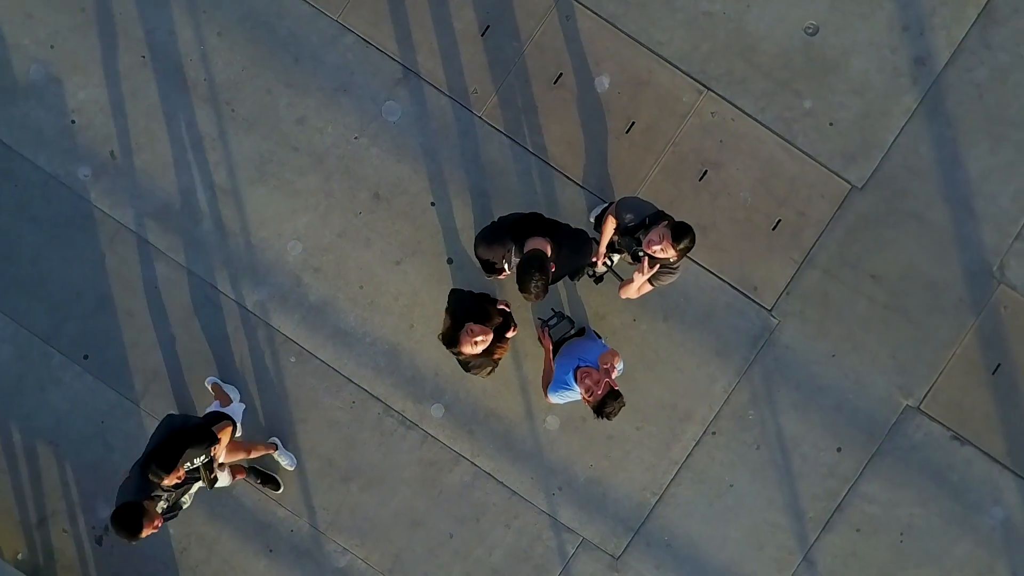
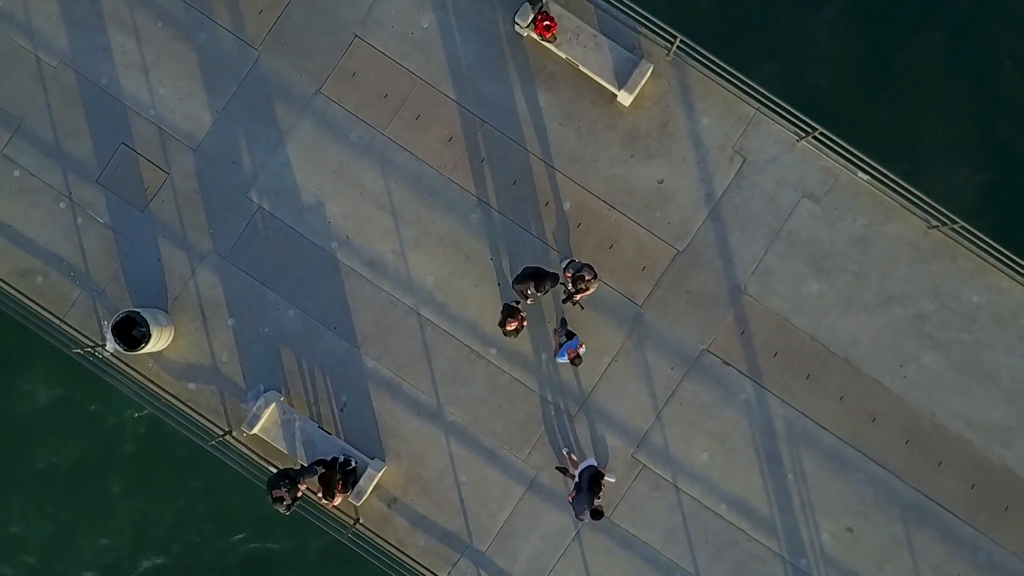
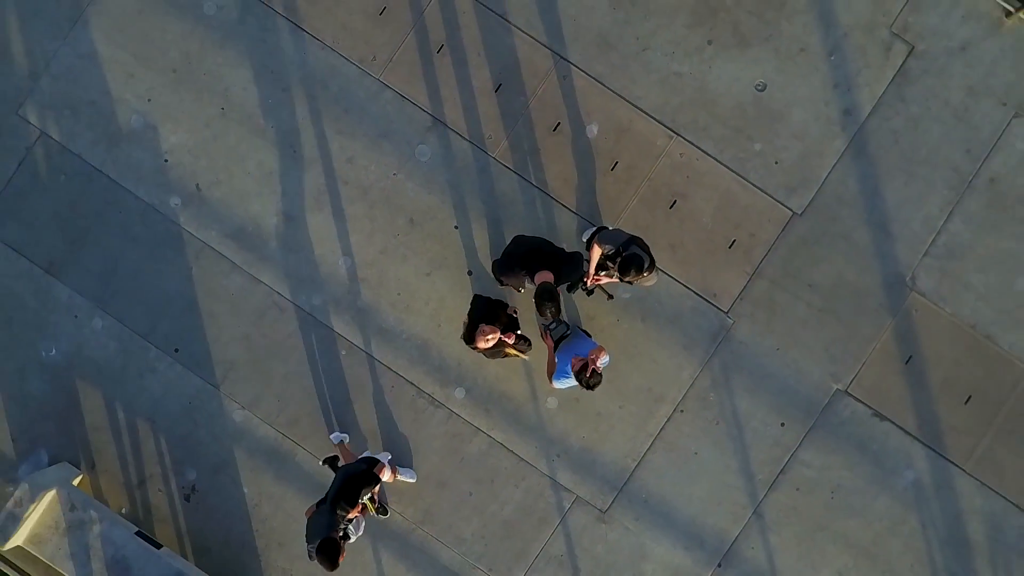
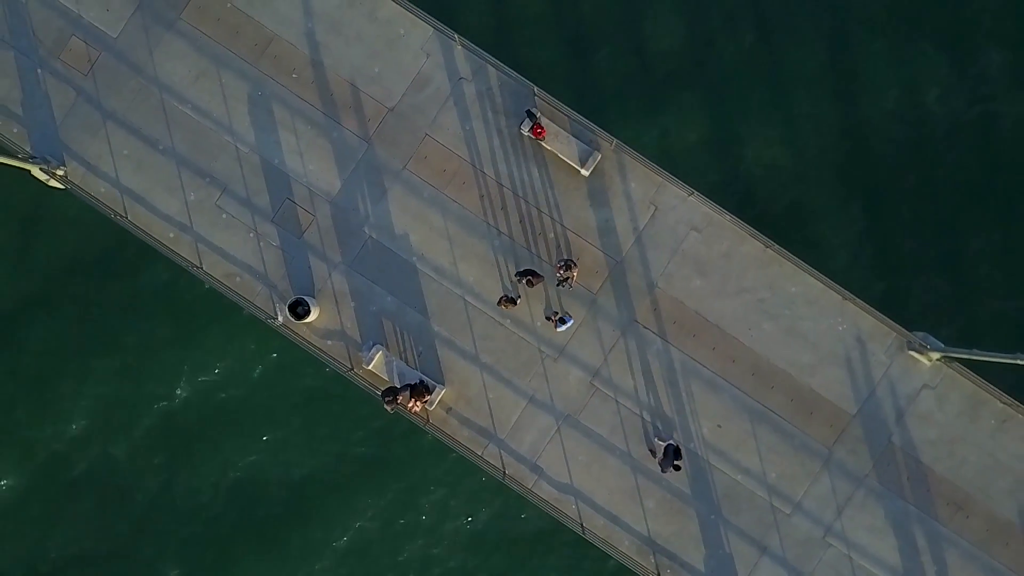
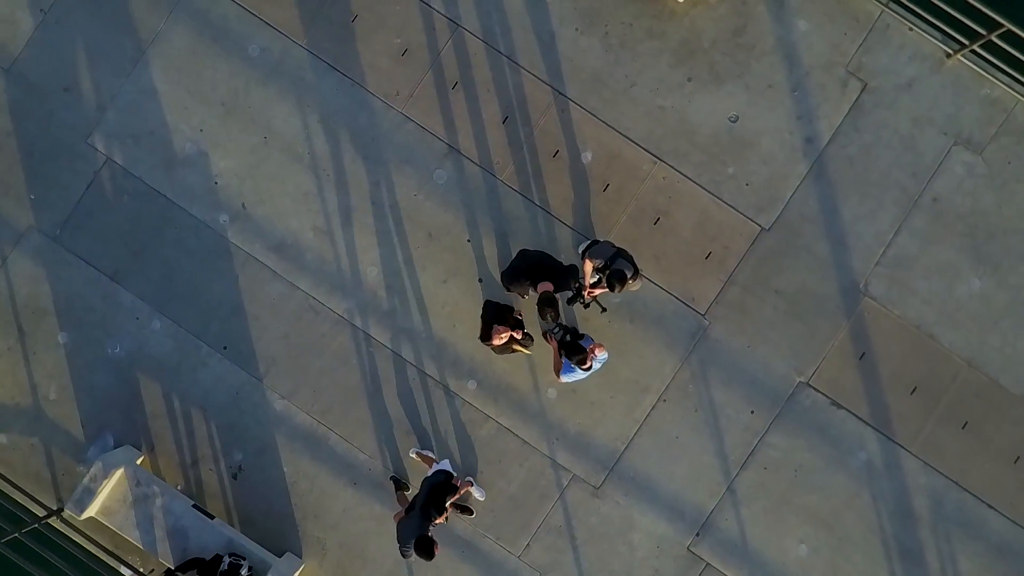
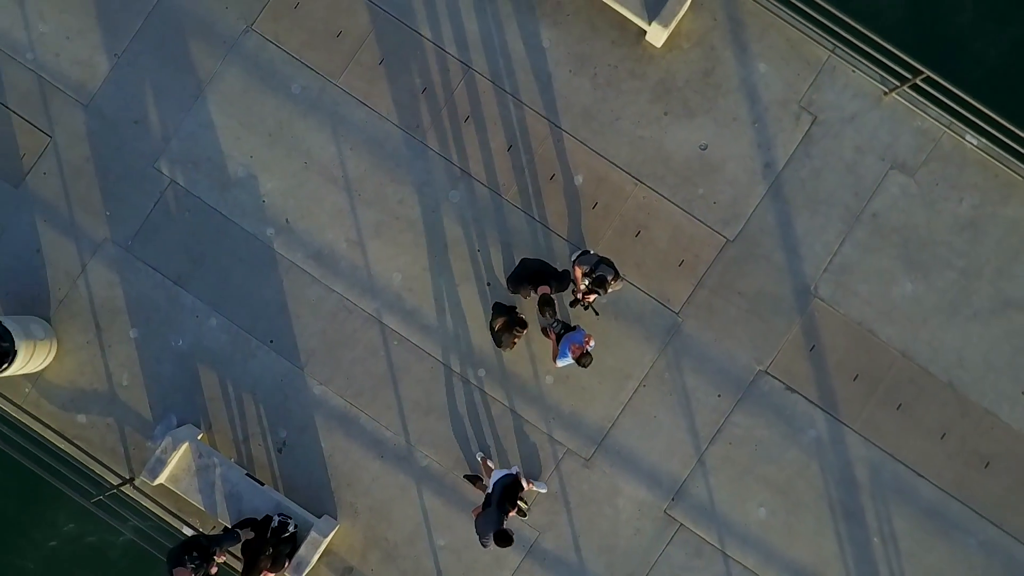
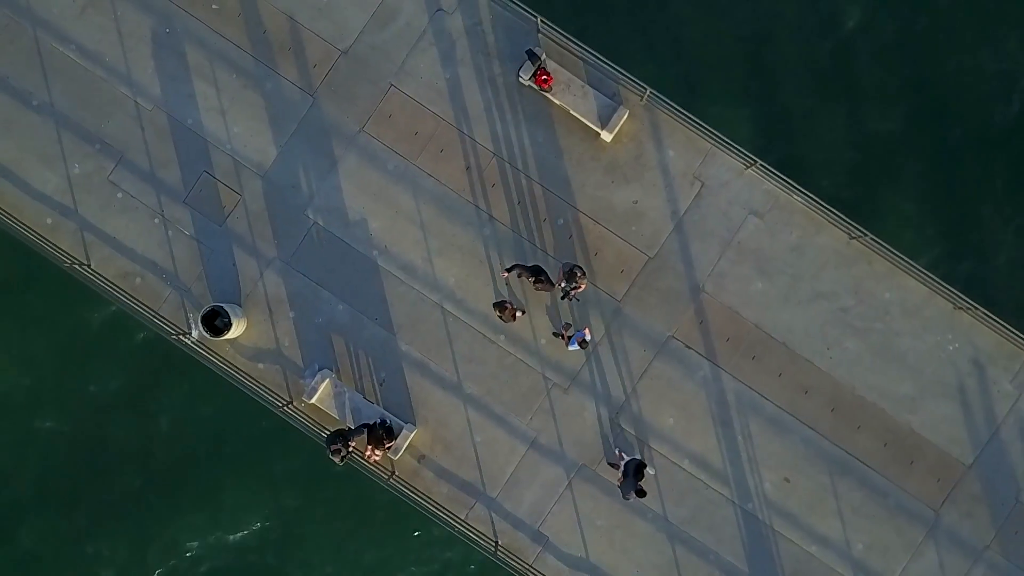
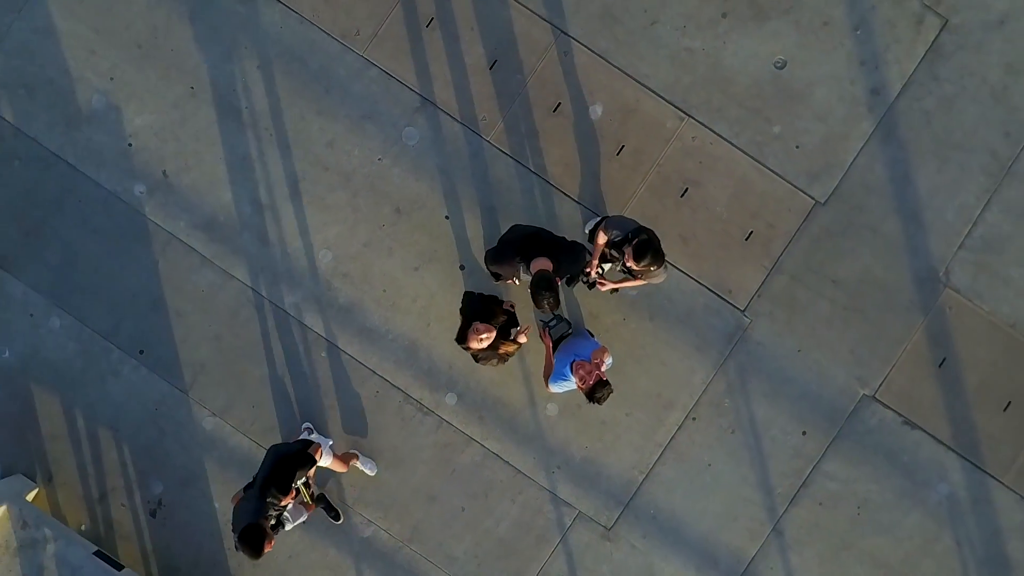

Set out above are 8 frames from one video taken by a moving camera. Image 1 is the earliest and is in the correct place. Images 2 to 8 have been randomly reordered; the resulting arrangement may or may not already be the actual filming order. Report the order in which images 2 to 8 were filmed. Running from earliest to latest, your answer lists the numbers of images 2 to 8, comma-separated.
8, 3, 5, 6, 2, 7, 4
